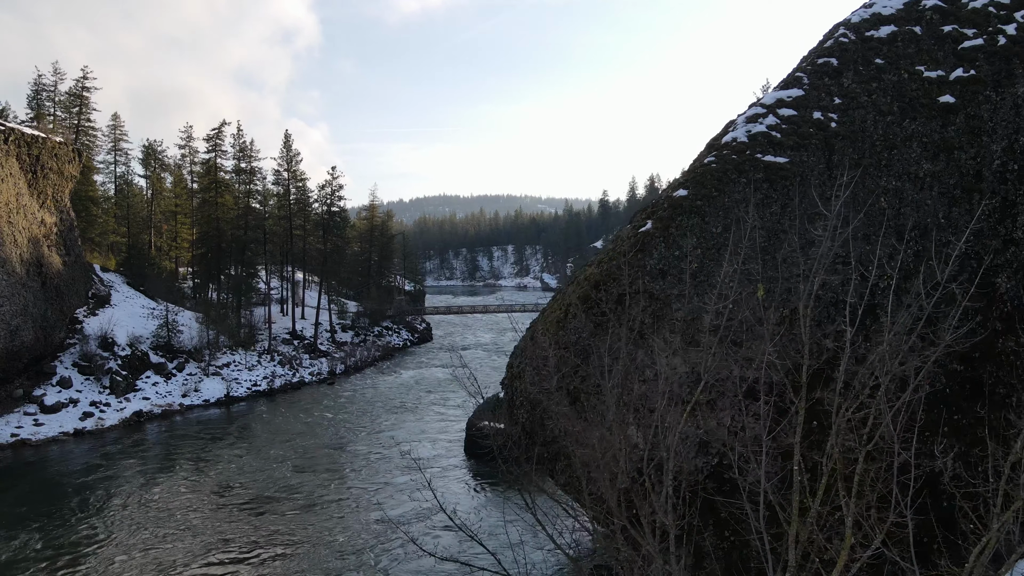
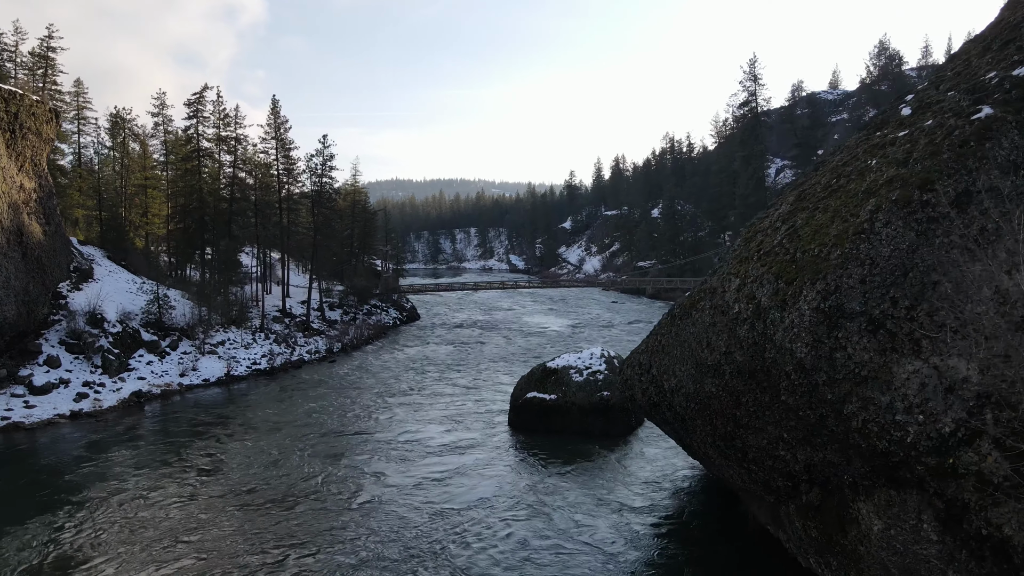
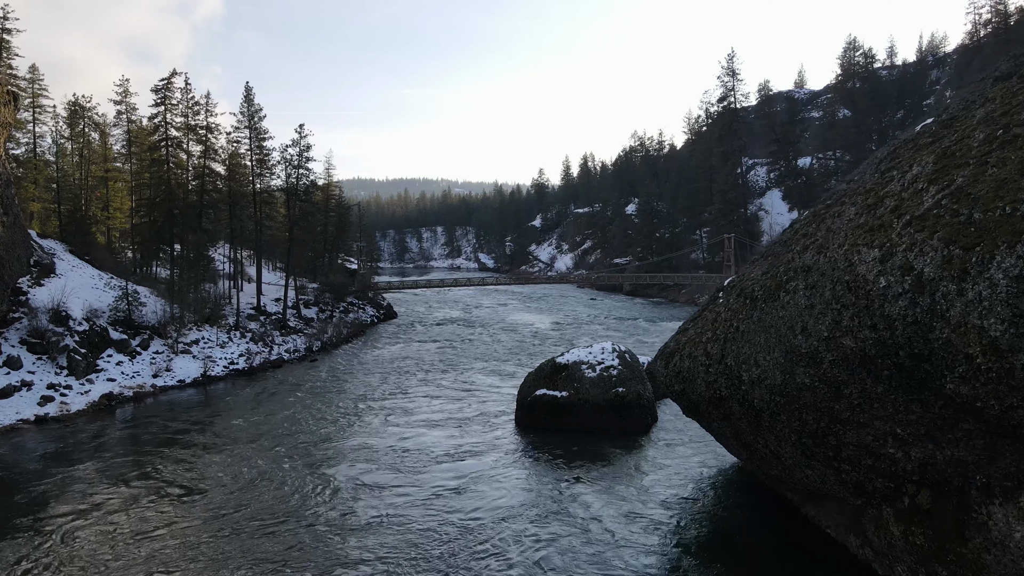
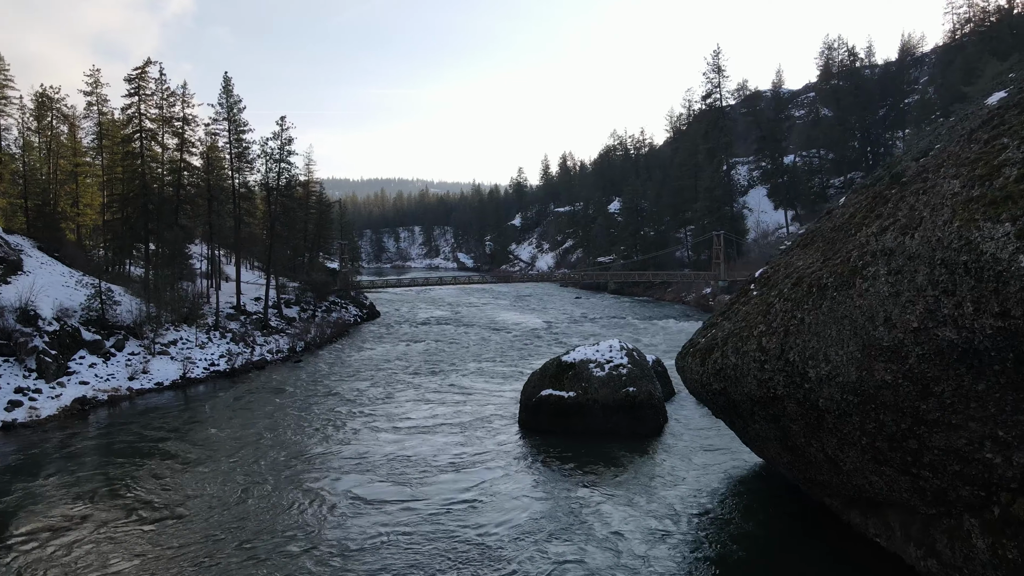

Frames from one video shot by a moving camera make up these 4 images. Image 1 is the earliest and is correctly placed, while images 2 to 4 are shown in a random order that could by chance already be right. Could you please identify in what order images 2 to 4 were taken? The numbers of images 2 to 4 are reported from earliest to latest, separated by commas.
2, 3, 4
